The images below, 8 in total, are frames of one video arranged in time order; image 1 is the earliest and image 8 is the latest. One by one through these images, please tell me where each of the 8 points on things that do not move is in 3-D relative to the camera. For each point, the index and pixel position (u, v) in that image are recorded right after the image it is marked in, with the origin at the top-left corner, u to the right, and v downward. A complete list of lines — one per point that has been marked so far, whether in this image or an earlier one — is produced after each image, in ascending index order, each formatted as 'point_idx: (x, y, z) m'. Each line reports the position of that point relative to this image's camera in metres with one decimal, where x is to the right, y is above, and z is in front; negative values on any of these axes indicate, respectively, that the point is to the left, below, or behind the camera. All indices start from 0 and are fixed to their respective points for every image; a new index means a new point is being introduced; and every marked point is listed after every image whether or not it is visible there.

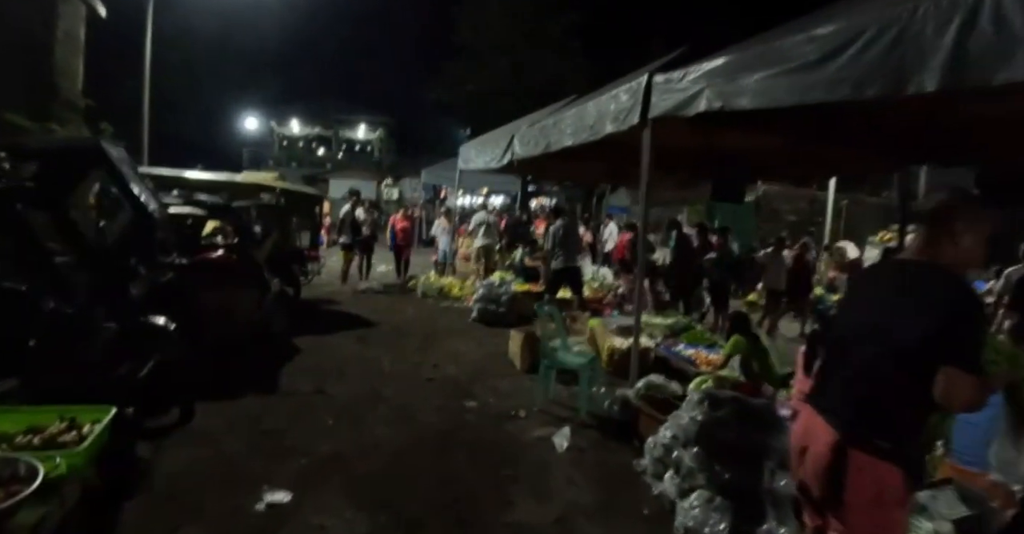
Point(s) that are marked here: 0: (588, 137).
0: (+0.9, +1.5, +6.6) m
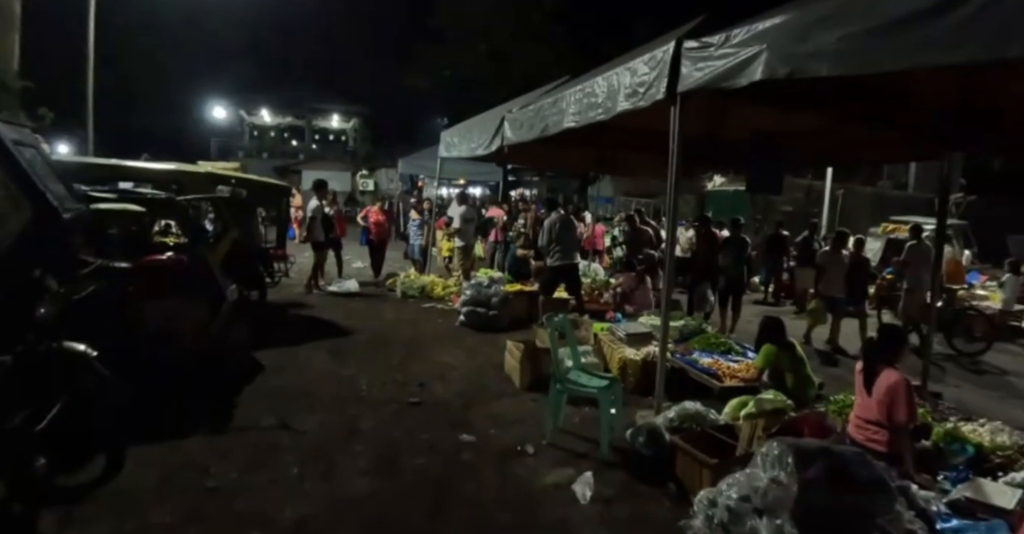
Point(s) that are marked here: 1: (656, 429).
0: (+0.8, +1.5, +5.7) m
1: (+1.1, -1.2, +4.3) m
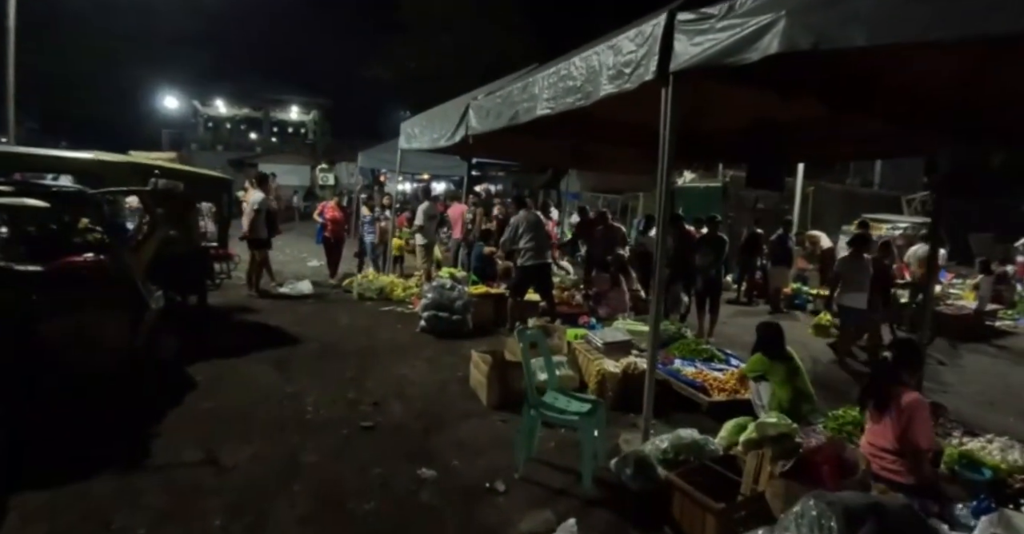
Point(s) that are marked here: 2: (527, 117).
0: (+0.6, +1.5, +5.1) m
1: (+0.9, -1.3, +3.8) m
2: (+0.2, +1.6, +6.1) m
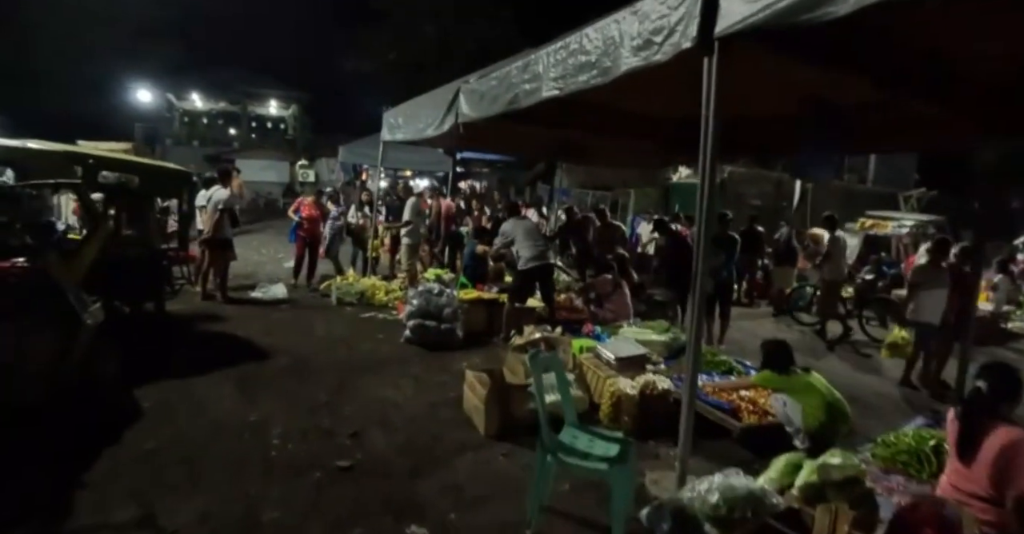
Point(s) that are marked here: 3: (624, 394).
0: (+0.6, +1.4, +4.4) m
1: (+1.0, -1.3, +3.0) m
2: (+0.2, +1.5, +5.3) m
3: (+0.9, -1.1, +4.9) m
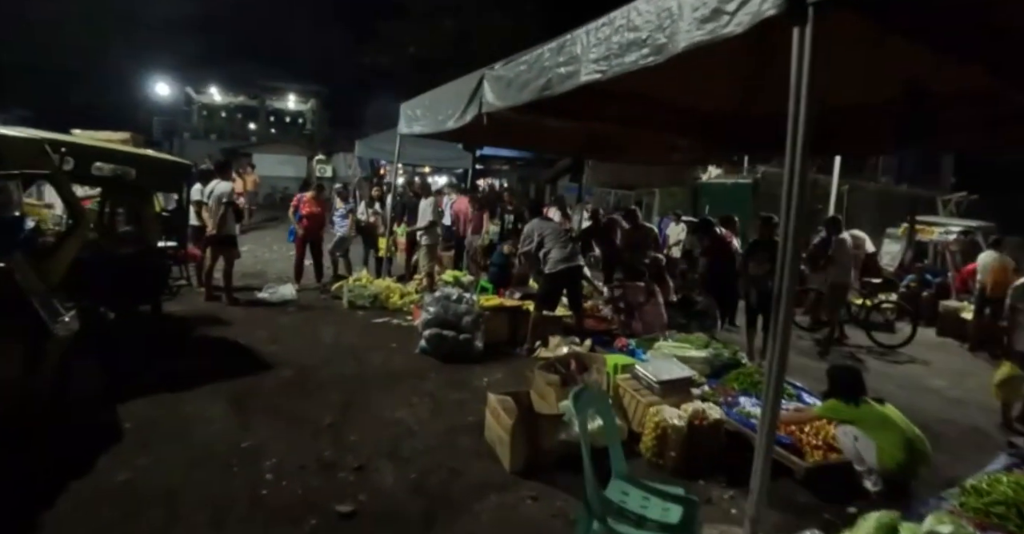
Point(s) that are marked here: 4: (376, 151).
0: (+0.8, +1.3, +3.7) m
1: (+1.1, -1.4, +2.4) m
2: (+0.4, +1.5, +4.7) m
3: (+1.2, -1.2, +4.3) m
4: (-3.7, +3.1, +15.5) m
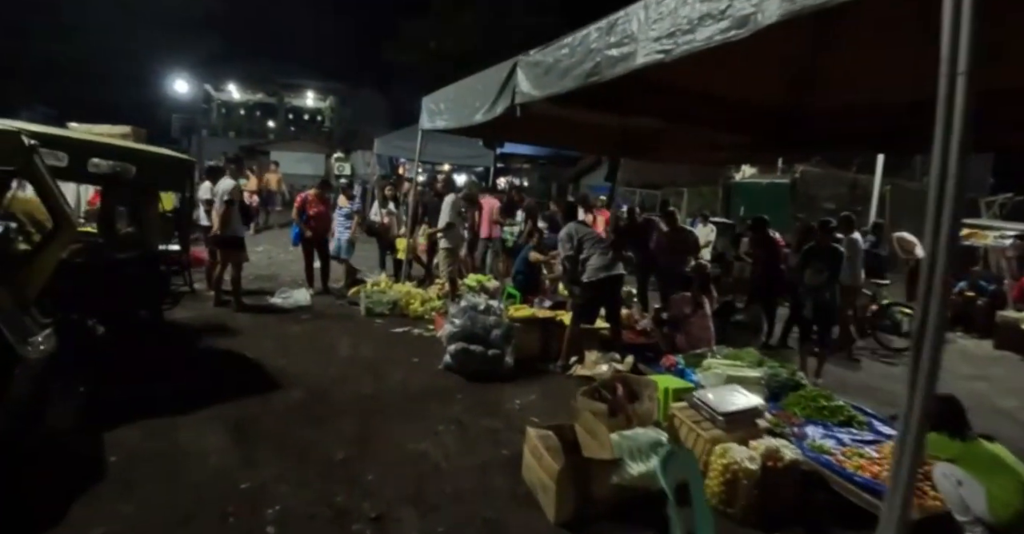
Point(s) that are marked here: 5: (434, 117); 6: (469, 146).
0: (+1.1, +1.2, +3.1) m
1: (+1.3, -1.5, +1.7) m
2: (+0.7, +1.4, +4.0) m
3: (+1.4, -1.3, +3.6) m
4: (-3.1, +3.1, +15.0) m
5: (-1.1, +2.2, +8.3) m
6: (-1.1, +3.1, +15.0) m
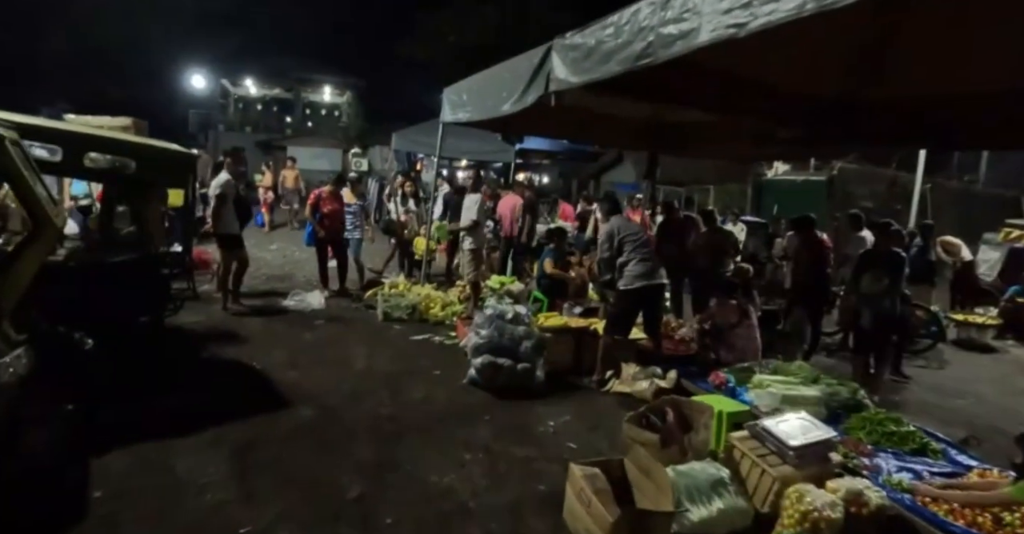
0: (+1.3, +1.2, +2.5) m
1: (+1.5, -1.6, +1.2) m
2: (+1.0, +1.3, +3.5) m
3: (+1.7, -1.3, +3.1) m
4: (-2.5, +3.1, +14.5) m
5: (-0.7, +2.1, +7.8) m
6: (-0.6, +3.1, +14.5) m
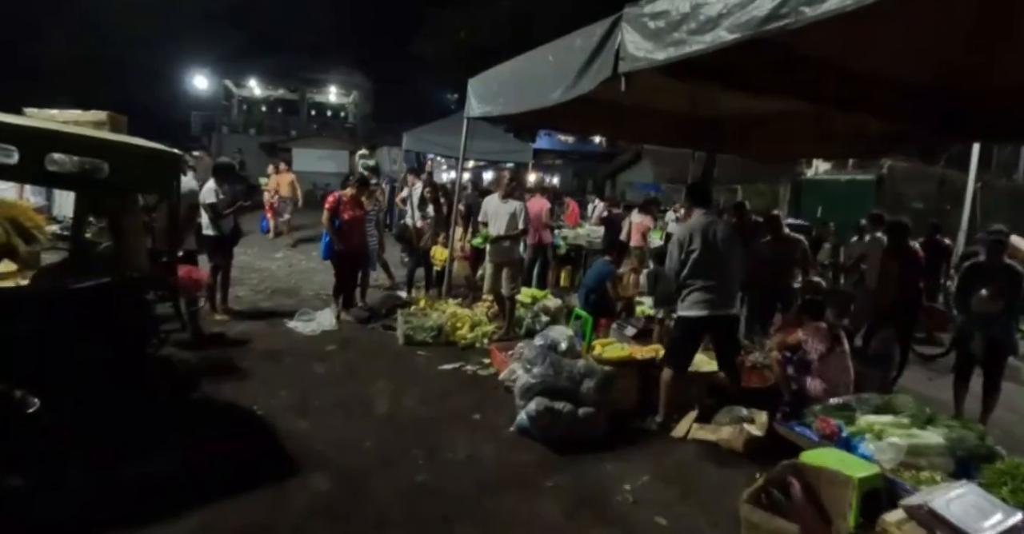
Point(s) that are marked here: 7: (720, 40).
0: (+1.7, +1.0, +1.6) m
1: (+1.9, -1.7, +0.2) m
2: (+1.4, +1.1, +2.5) m
3: (+2.1, -1.5, +2.1) m
4: (-2.0, +2.9, +13.6) m
5: (-0.3, +2.0, +6.9) m
6: (-0.1, +3.0, +13.5) m
7: (+1.1, +1.2, +3.1) m
